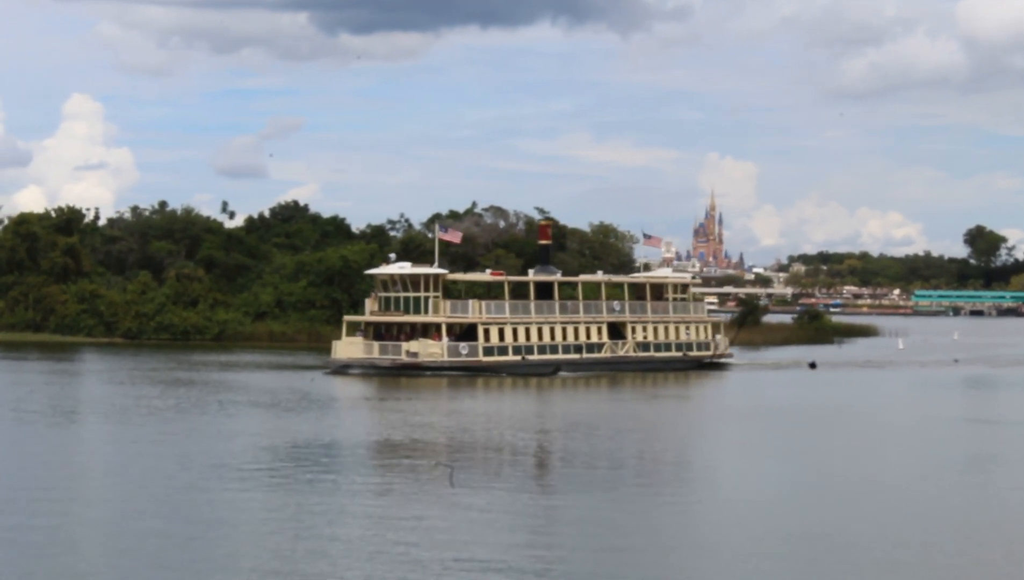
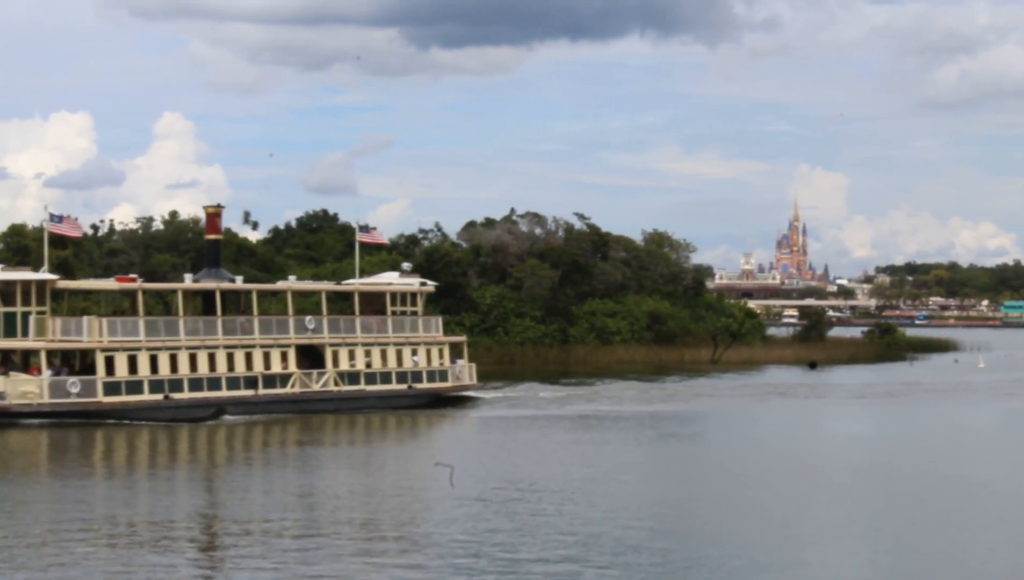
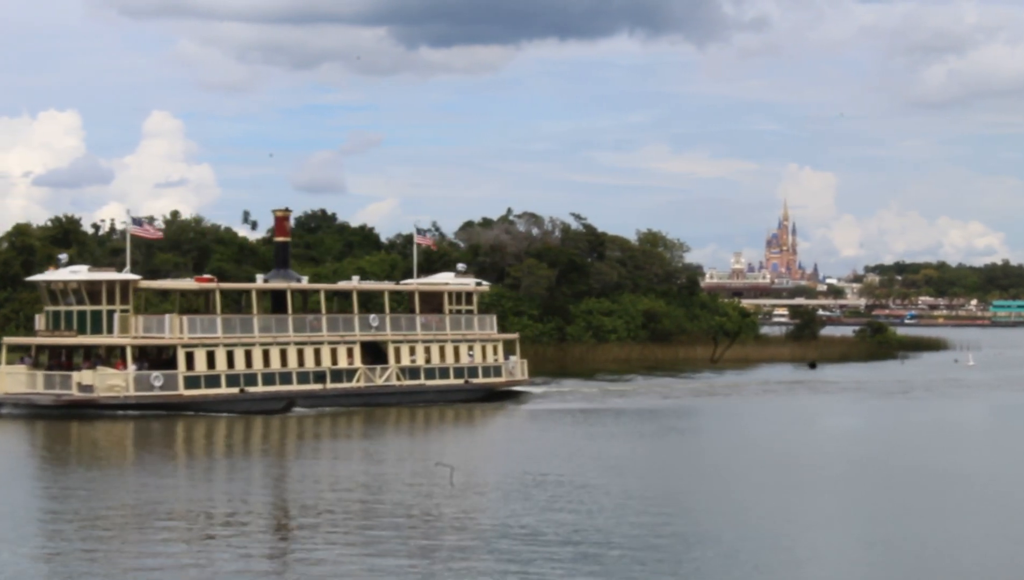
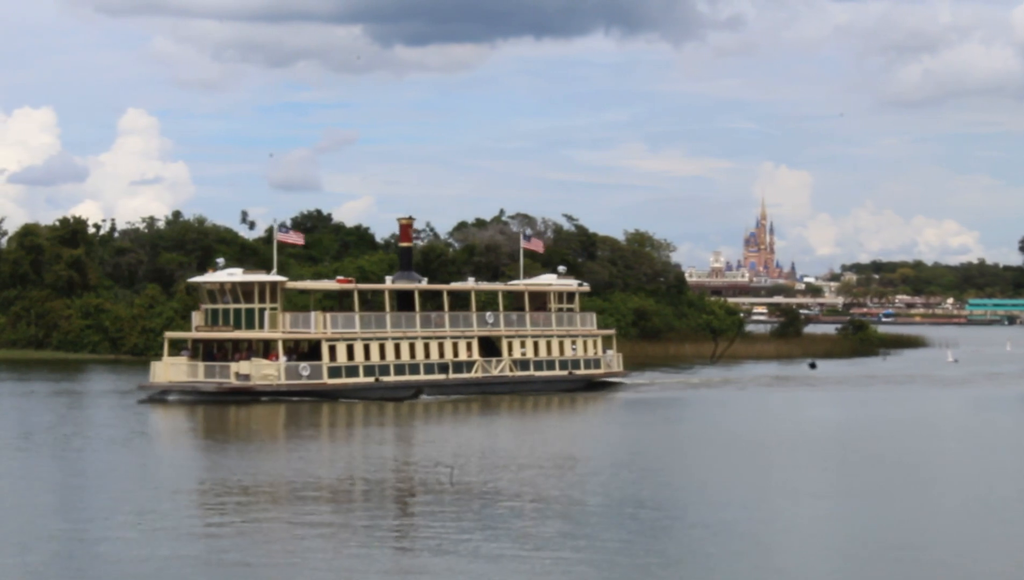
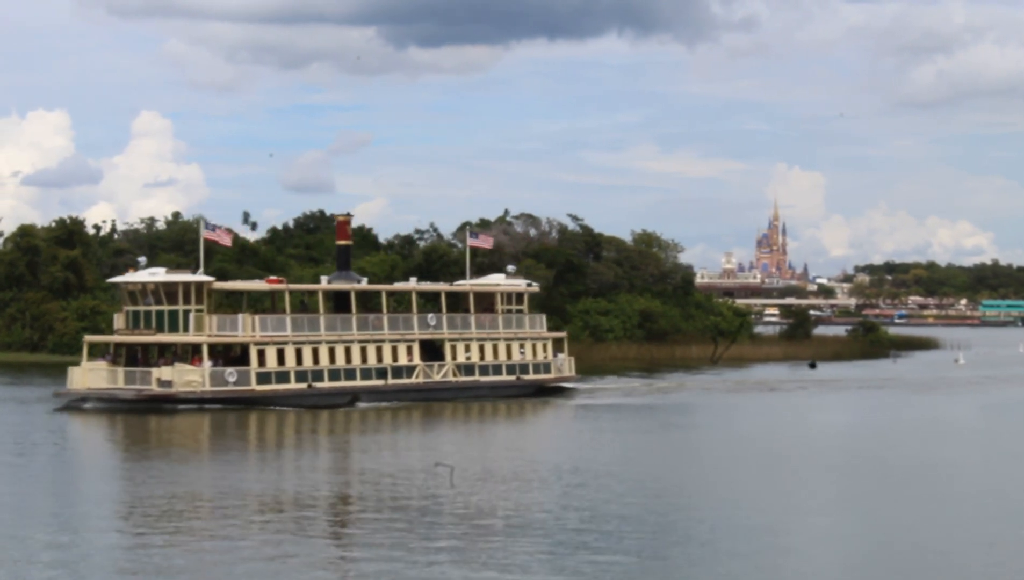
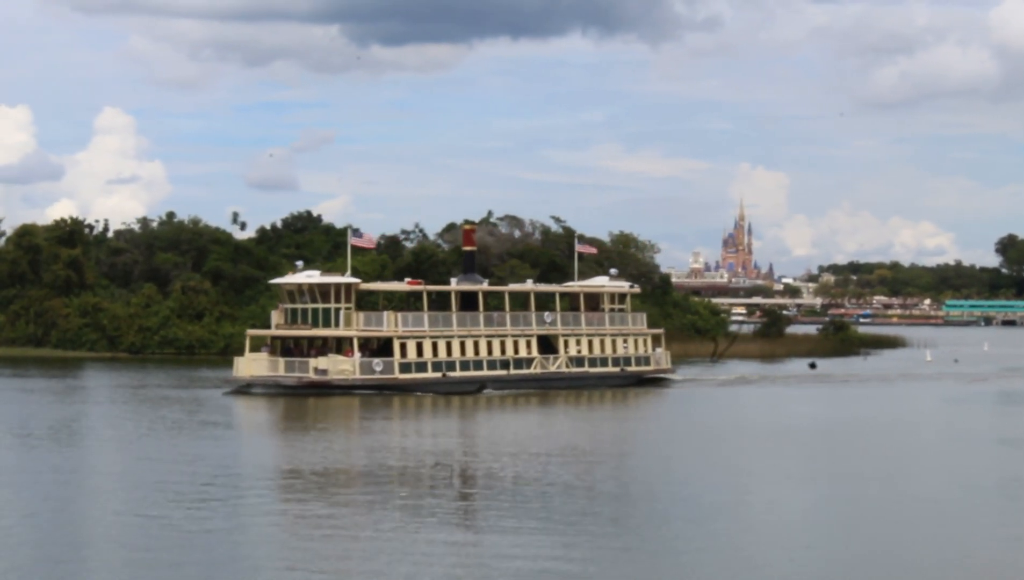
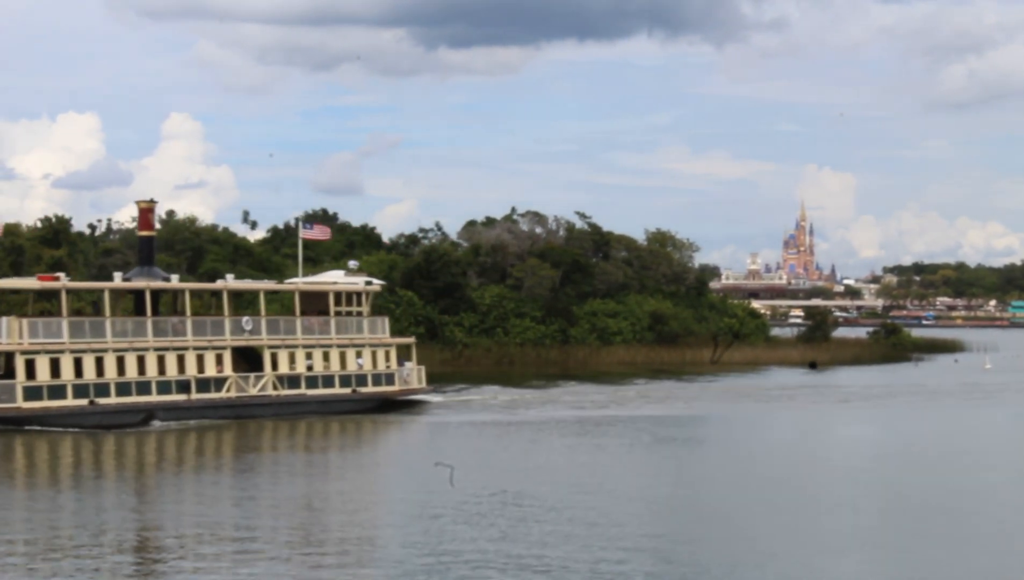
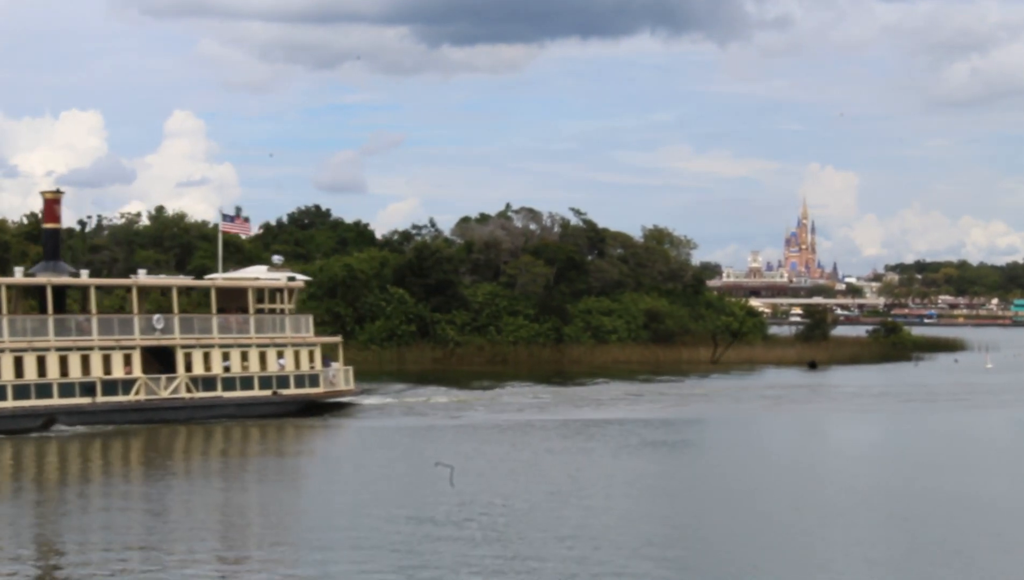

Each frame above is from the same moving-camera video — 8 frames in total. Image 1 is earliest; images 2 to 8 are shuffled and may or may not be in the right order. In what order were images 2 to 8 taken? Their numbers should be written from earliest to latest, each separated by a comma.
6, 4, 5, 3, 2, 7, 8
